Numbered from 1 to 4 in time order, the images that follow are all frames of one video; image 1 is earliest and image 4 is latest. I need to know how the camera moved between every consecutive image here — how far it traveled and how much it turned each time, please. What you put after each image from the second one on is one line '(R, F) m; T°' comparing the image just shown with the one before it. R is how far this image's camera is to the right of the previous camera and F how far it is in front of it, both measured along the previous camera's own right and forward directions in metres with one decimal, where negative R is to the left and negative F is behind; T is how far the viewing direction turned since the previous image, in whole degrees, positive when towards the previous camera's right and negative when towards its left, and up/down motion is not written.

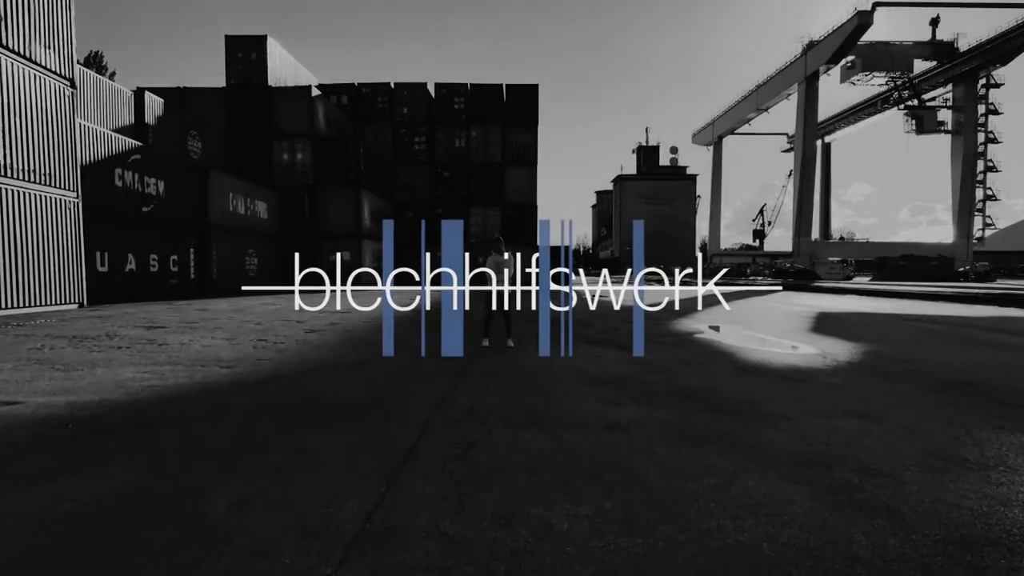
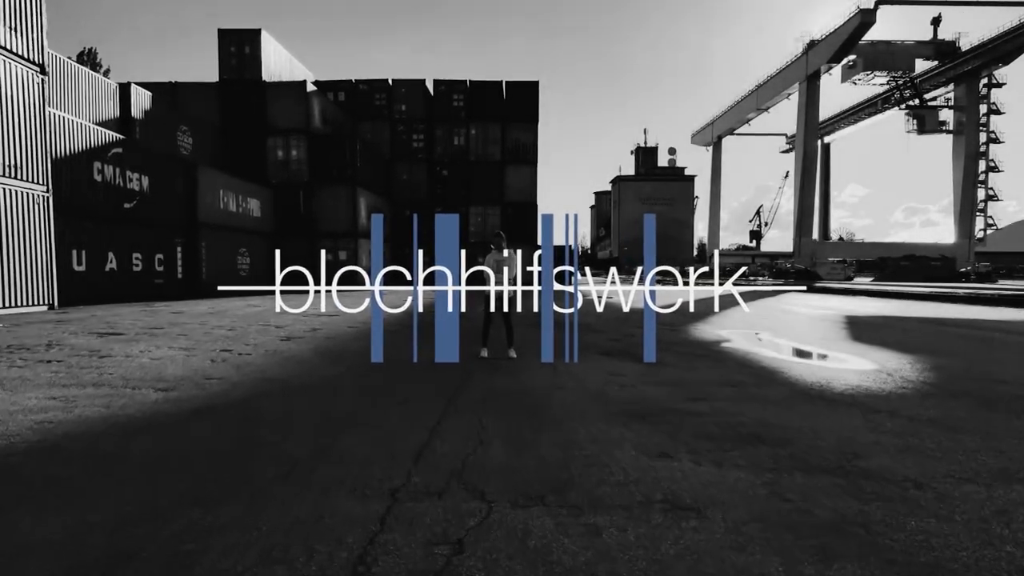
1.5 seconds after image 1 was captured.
(0.0, +1.2) m; 0°
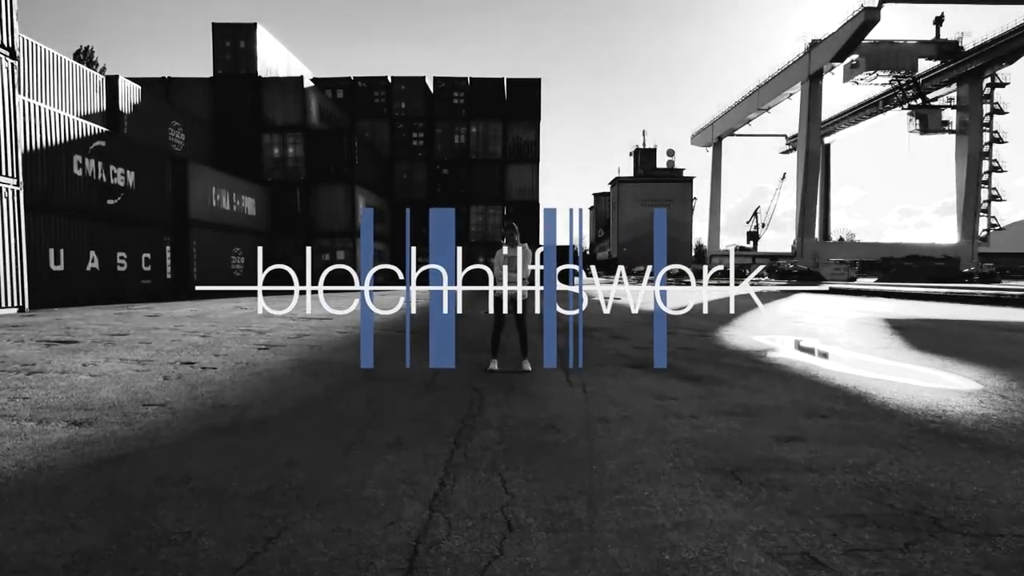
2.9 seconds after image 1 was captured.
(-0.2, +1.2) m; 0°
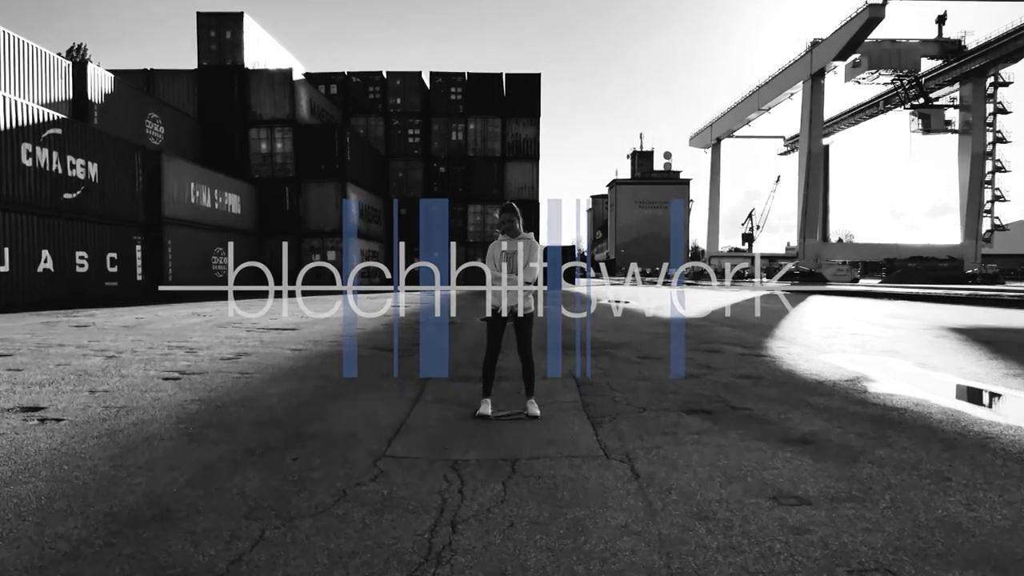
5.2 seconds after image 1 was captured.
(0.0, +2.0) m; 0°
